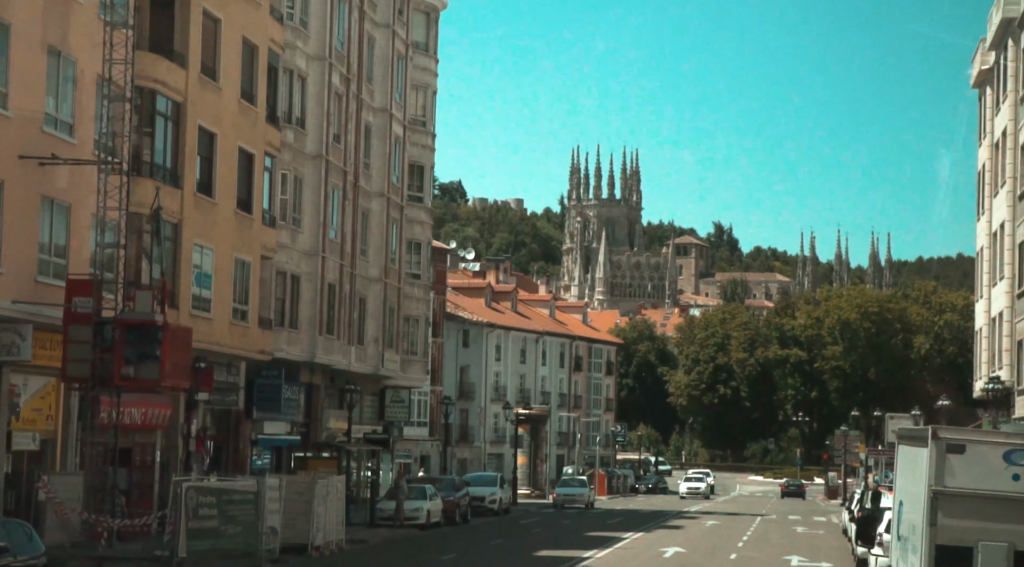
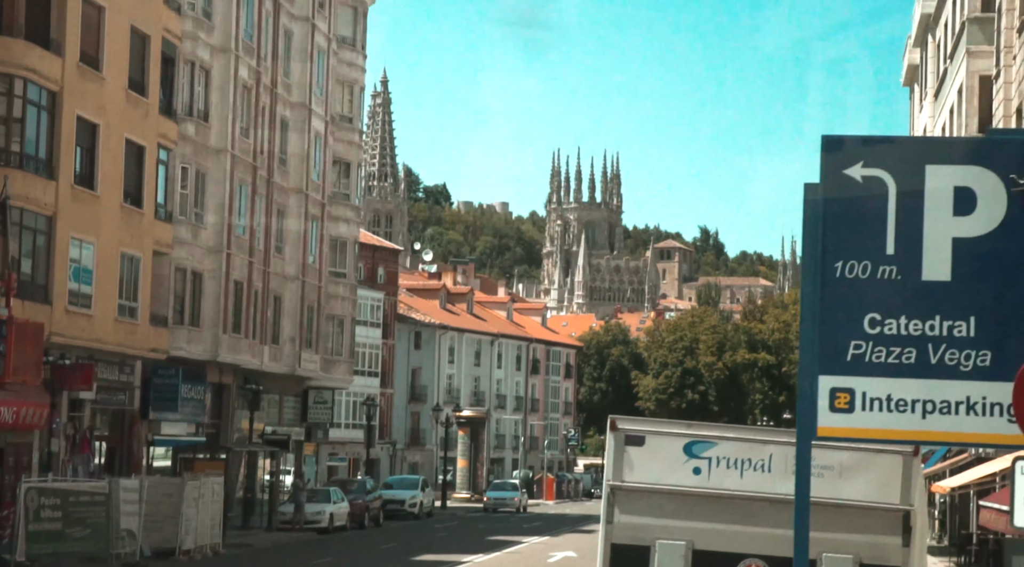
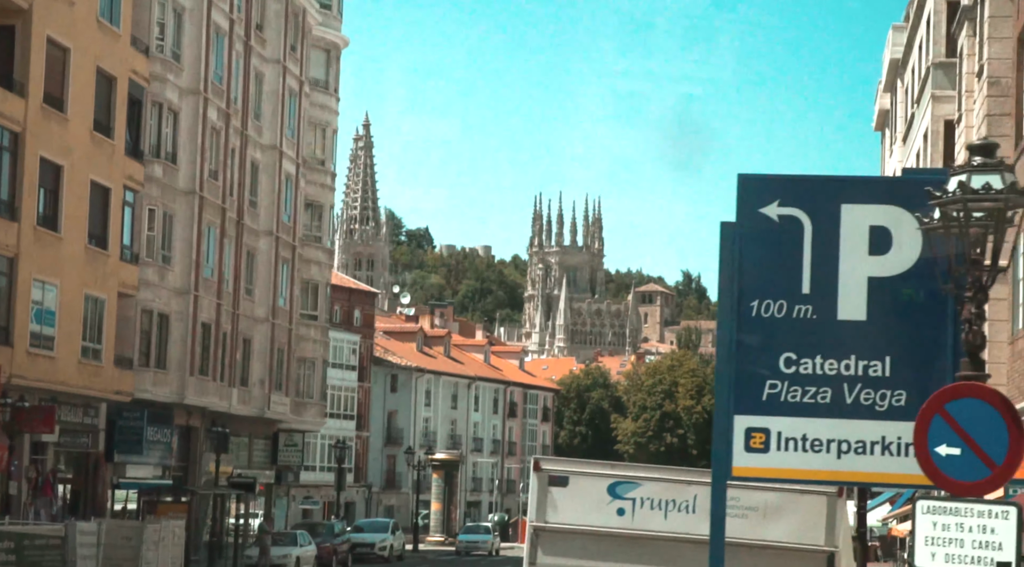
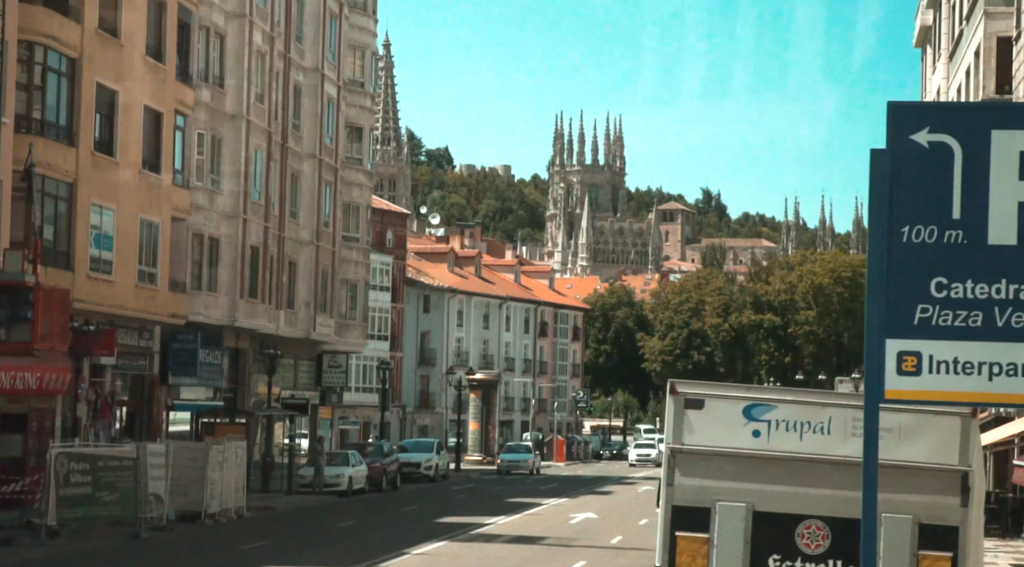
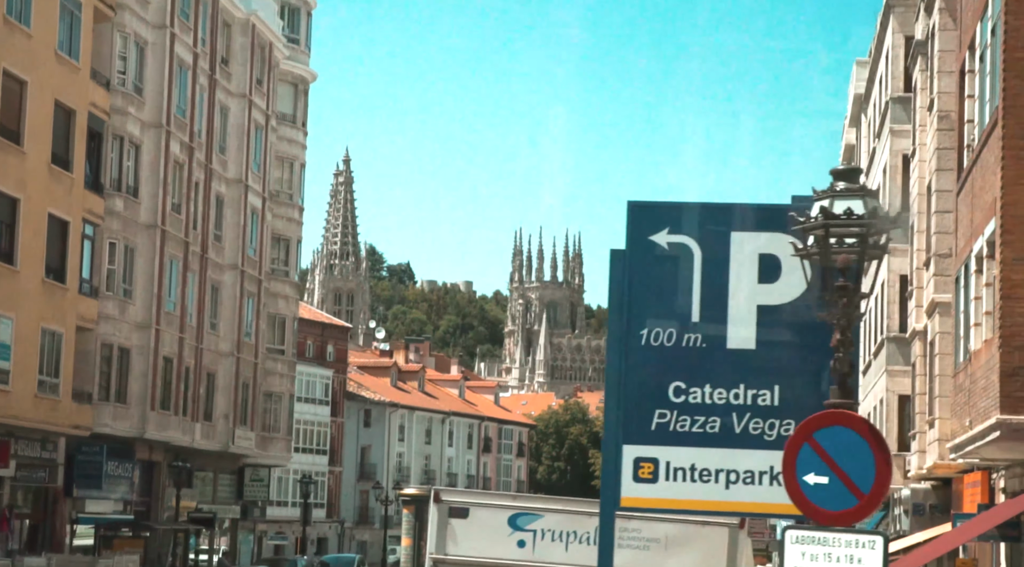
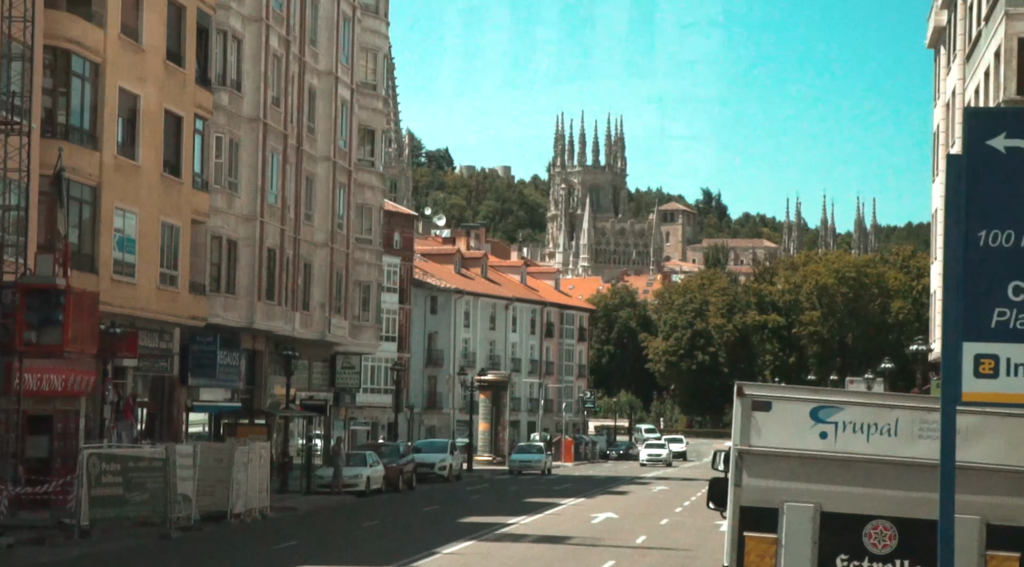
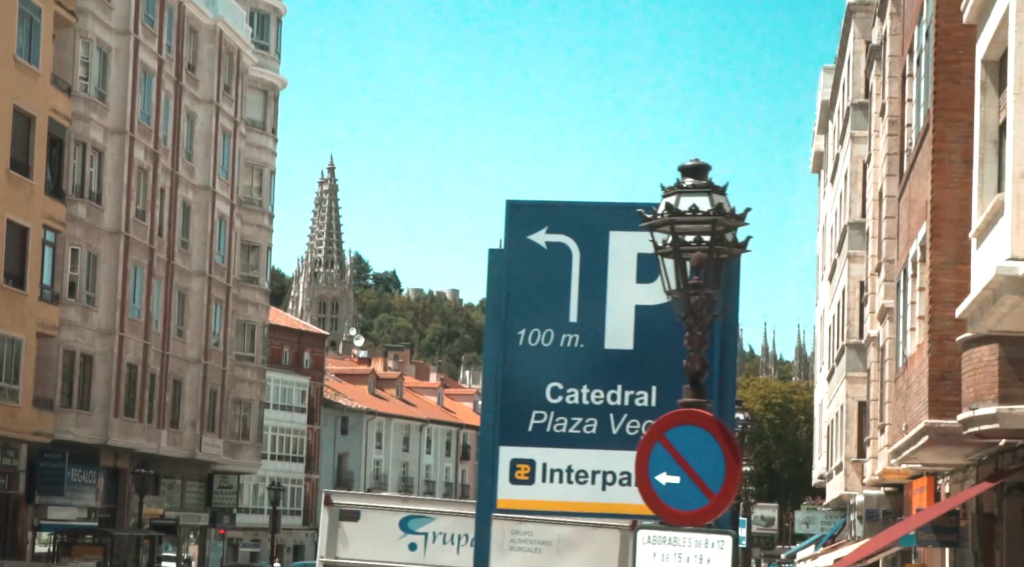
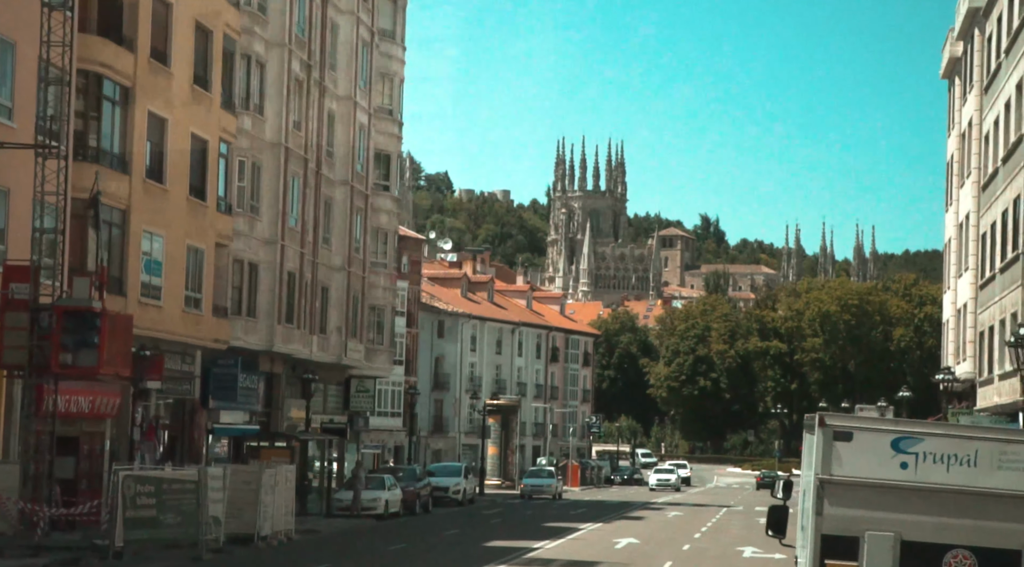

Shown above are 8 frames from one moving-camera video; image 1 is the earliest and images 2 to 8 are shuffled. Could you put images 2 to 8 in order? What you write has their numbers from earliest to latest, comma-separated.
8, 6, 4, 2, 3, 5, 7
